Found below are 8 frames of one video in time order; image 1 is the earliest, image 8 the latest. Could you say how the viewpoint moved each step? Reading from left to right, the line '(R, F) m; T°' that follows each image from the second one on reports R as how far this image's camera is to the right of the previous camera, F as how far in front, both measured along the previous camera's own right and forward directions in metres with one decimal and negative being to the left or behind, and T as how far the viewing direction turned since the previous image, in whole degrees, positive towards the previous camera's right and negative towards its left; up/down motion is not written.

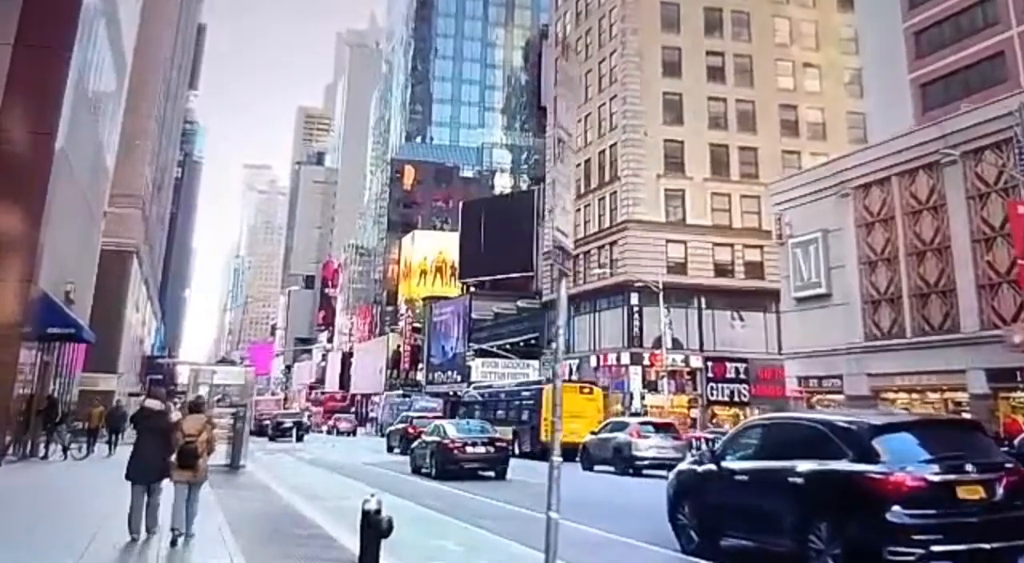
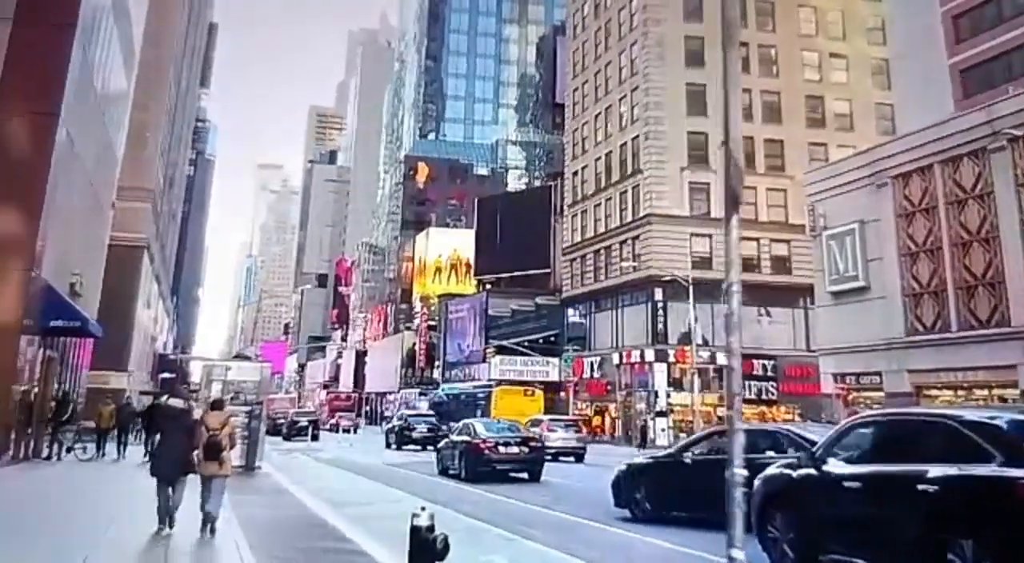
(-0.4, +1.4) m; -1°
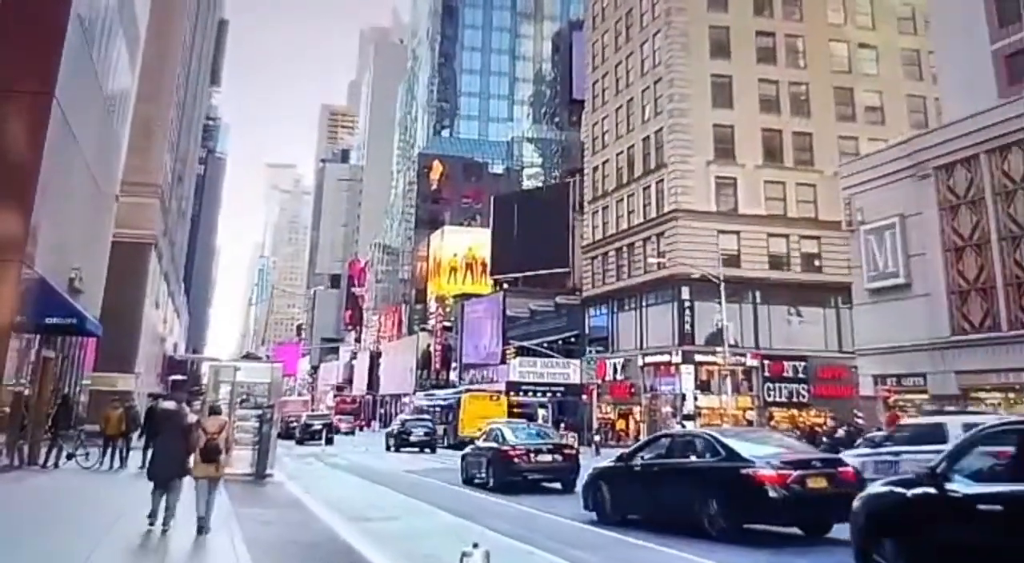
(-0.4, +1.6) m; -1°
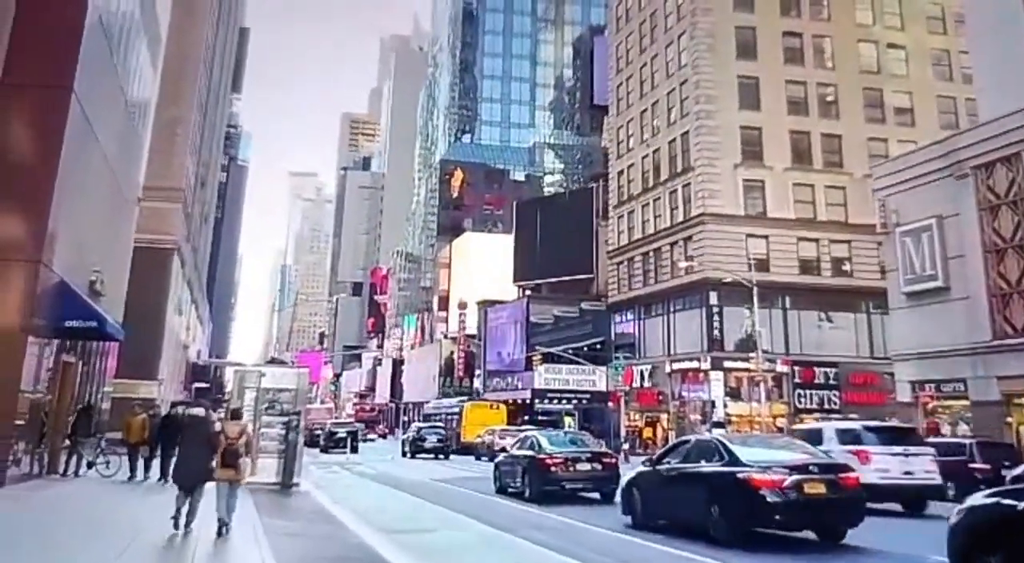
(-0.3, +0.6) m; -1°
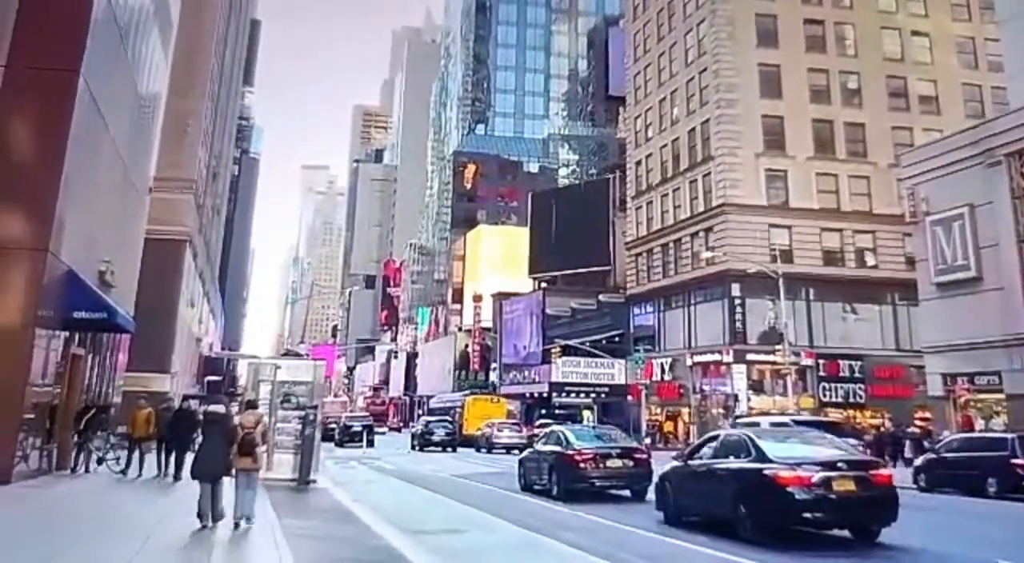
(-0.3, +0.8) m; -1°
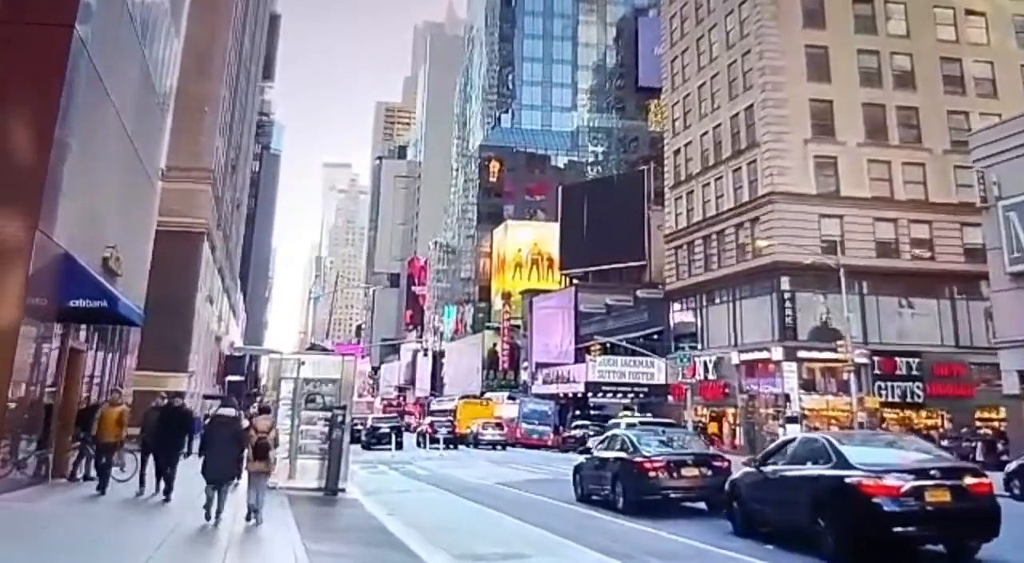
(-0.5, +2.3) m; -1°
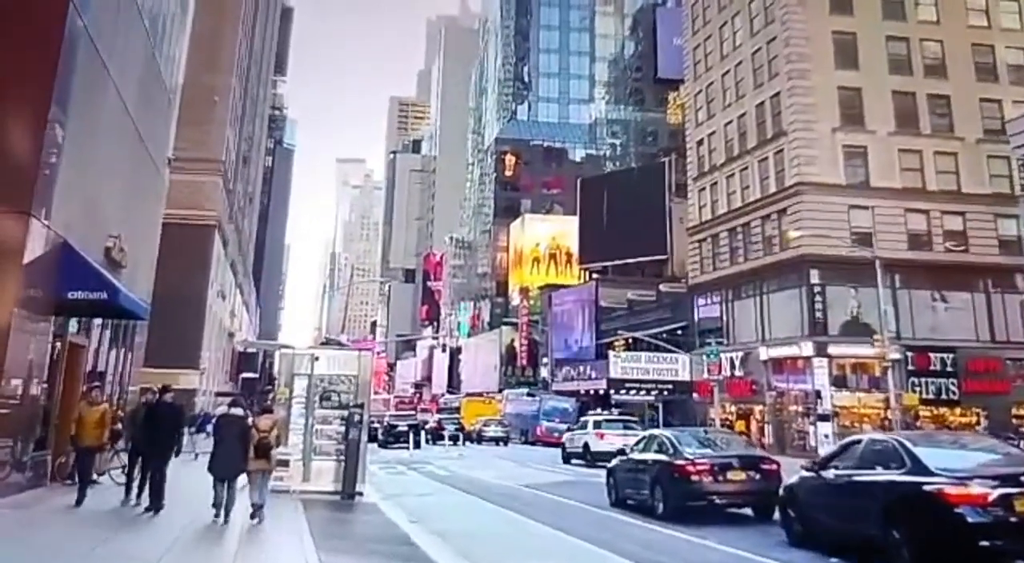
(-0.2, +1.1) m; -1°
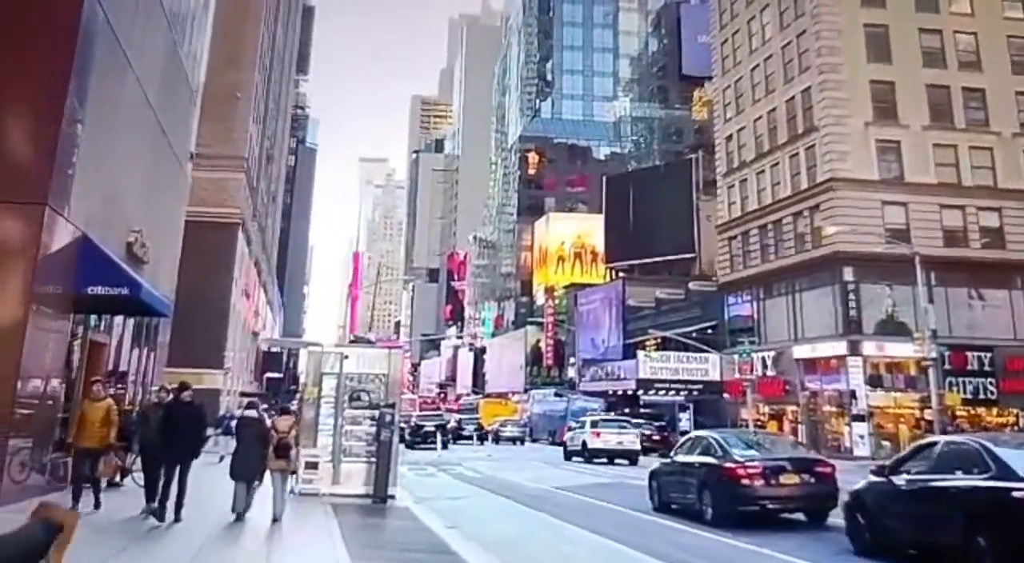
(-0.2, +0.6) m; -1°
